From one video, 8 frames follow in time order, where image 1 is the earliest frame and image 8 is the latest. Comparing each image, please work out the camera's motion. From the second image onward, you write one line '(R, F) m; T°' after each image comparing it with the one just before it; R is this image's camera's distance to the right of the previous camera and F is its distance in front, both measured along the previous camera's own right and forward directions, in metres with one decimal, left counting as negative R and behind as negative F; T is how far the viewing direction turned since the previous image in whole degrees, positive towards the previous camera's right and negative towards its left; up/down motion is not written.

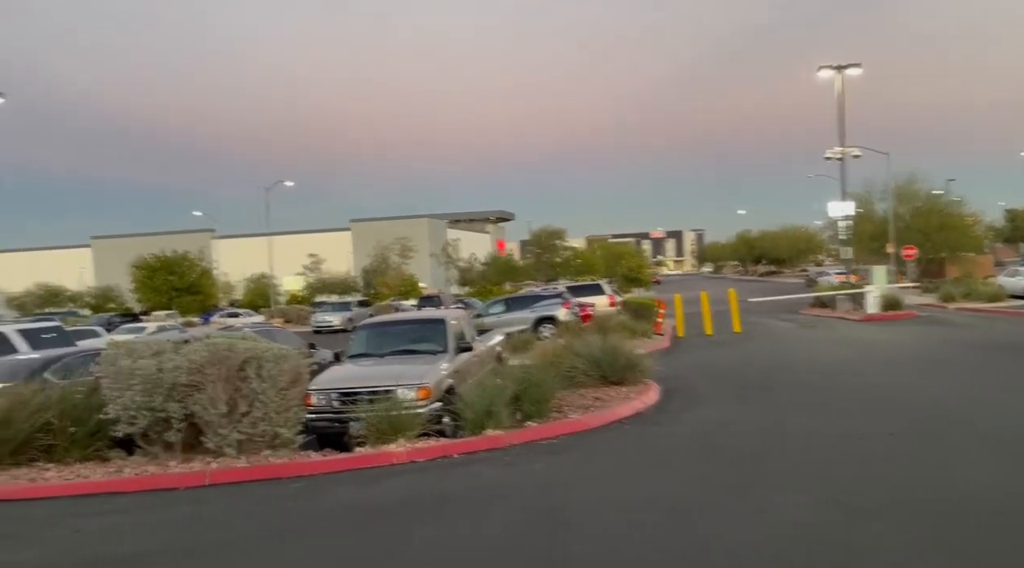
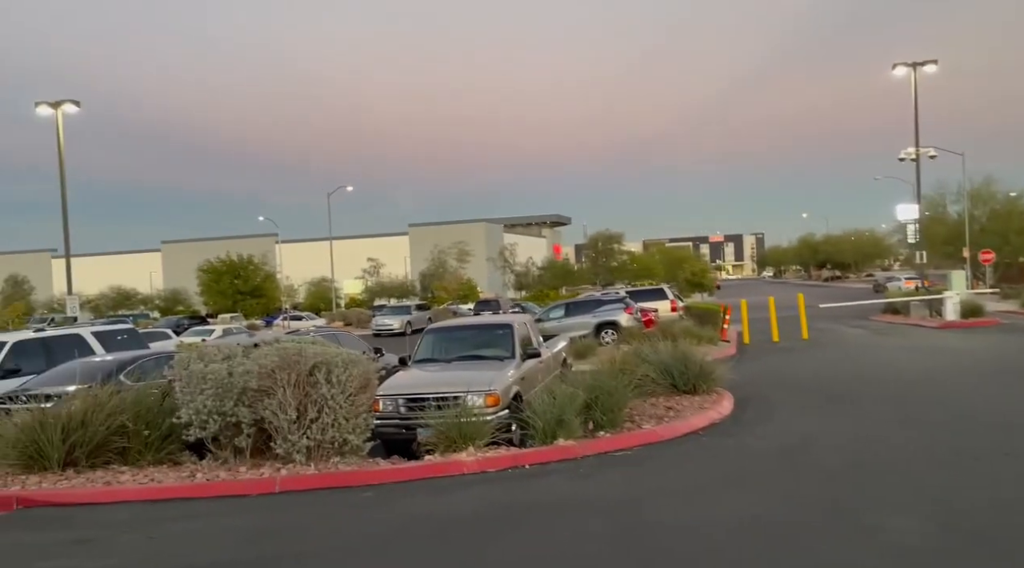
(-0.1, +0.2) m; -3°
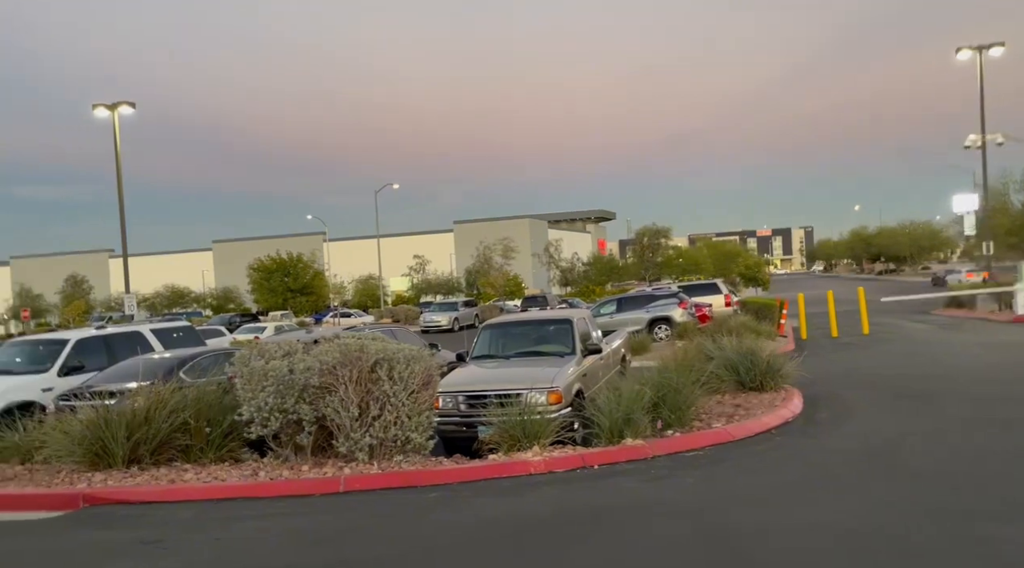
(-0.2, +0.2) m; -3°
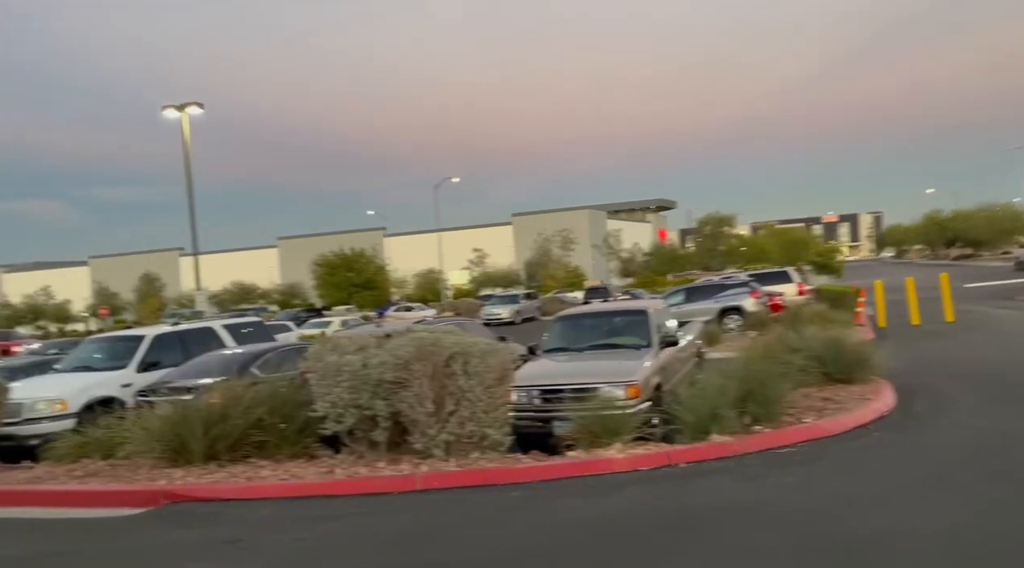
(-0.1, +0.2) m; -3°
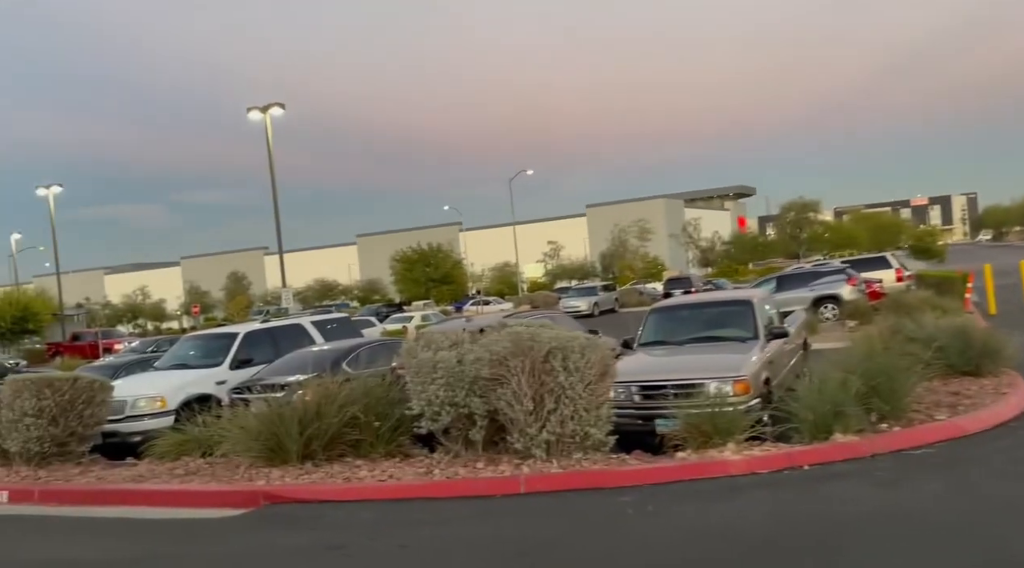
(-0.2, +0.4) m; -4°
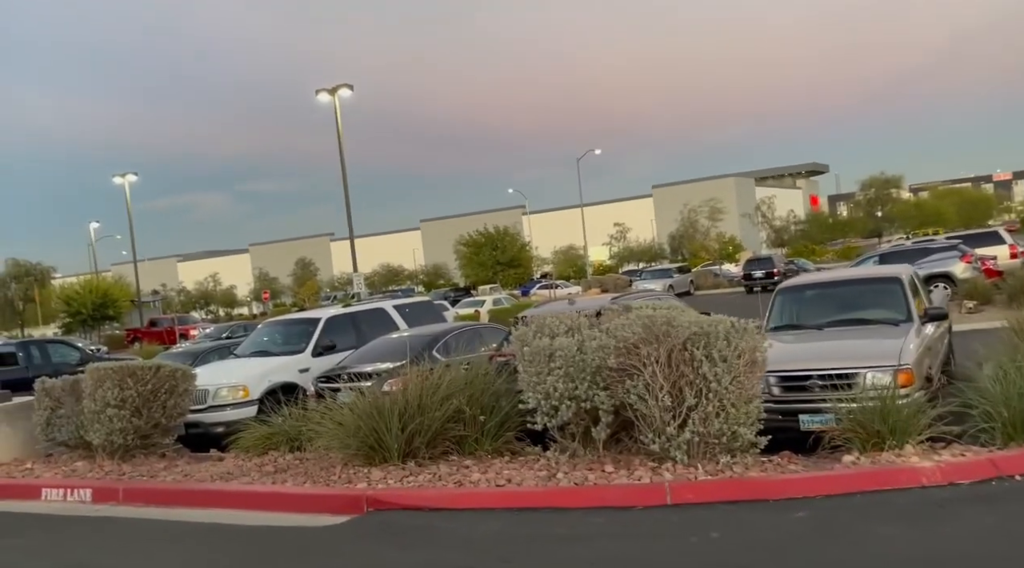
(-0.5, +1.0) m; -4°
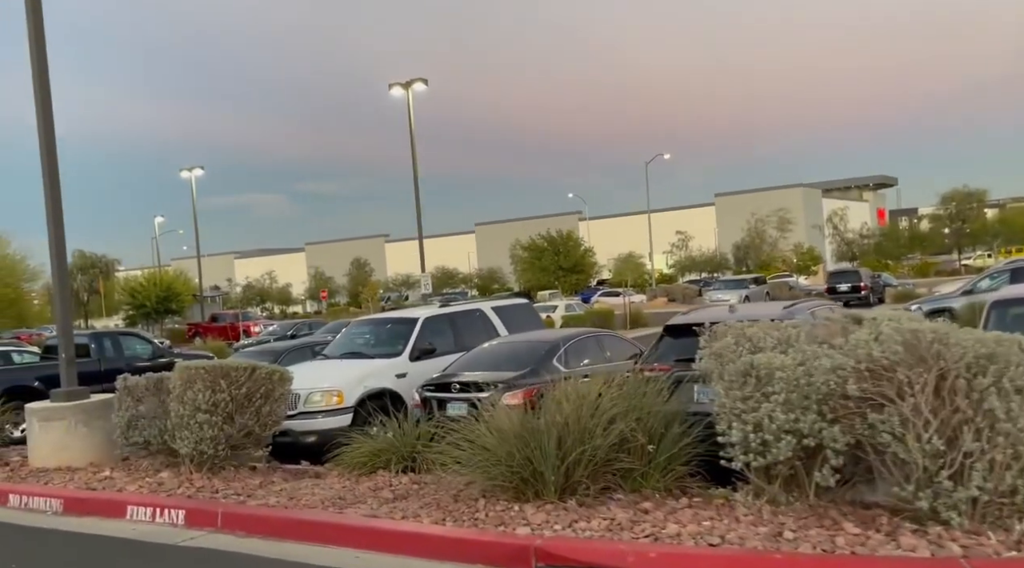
(-1.0, +1.6) m; -3°
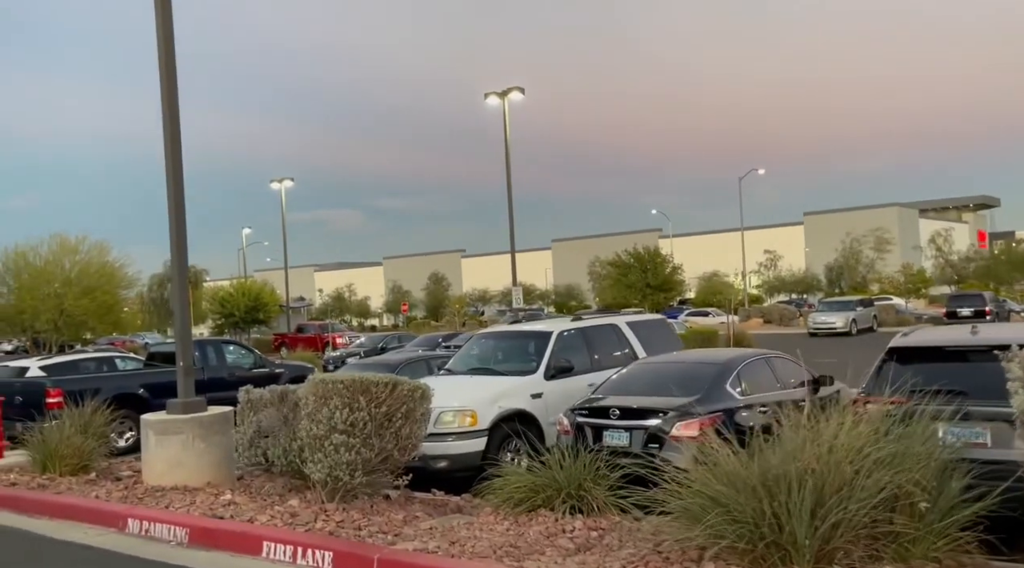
(-1.0, +1.5) m; -5°
